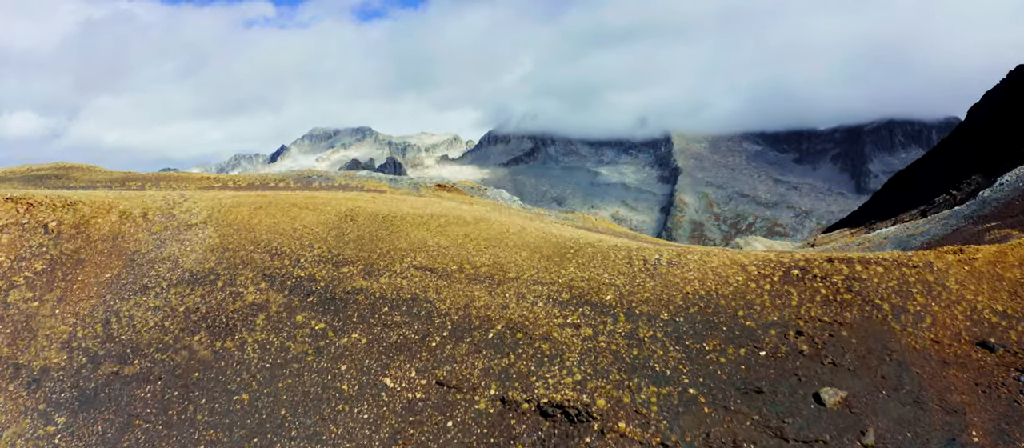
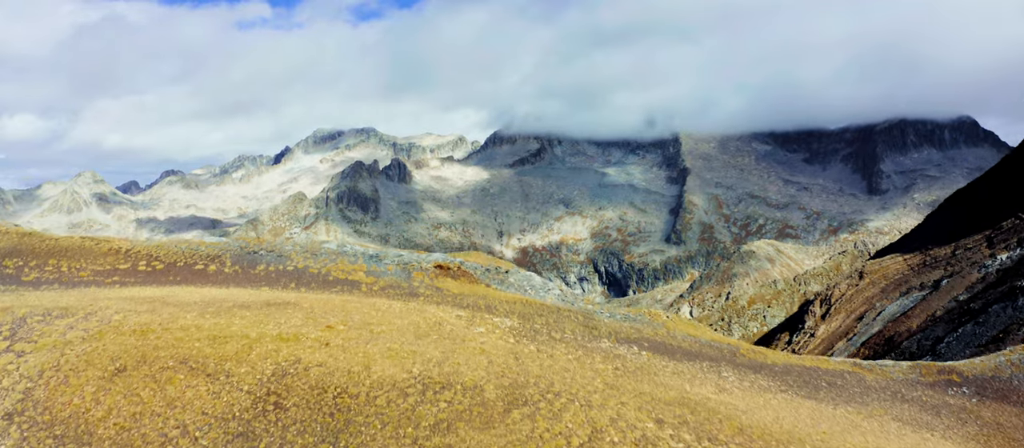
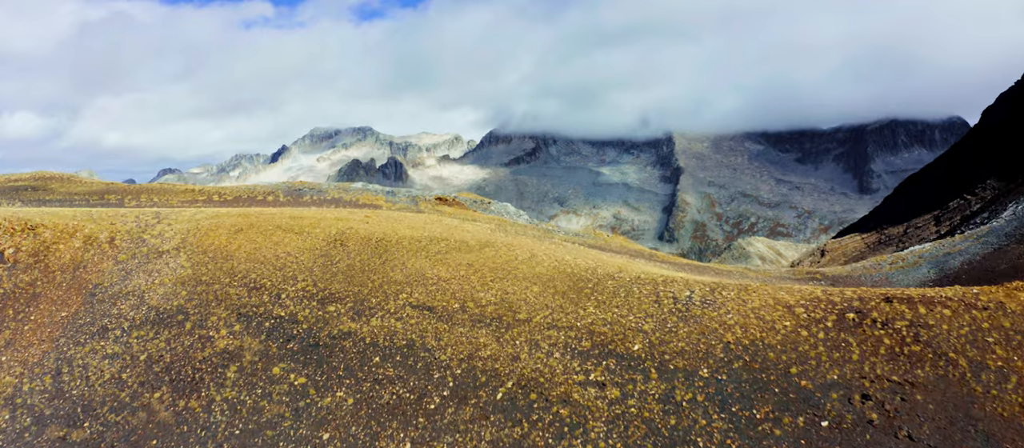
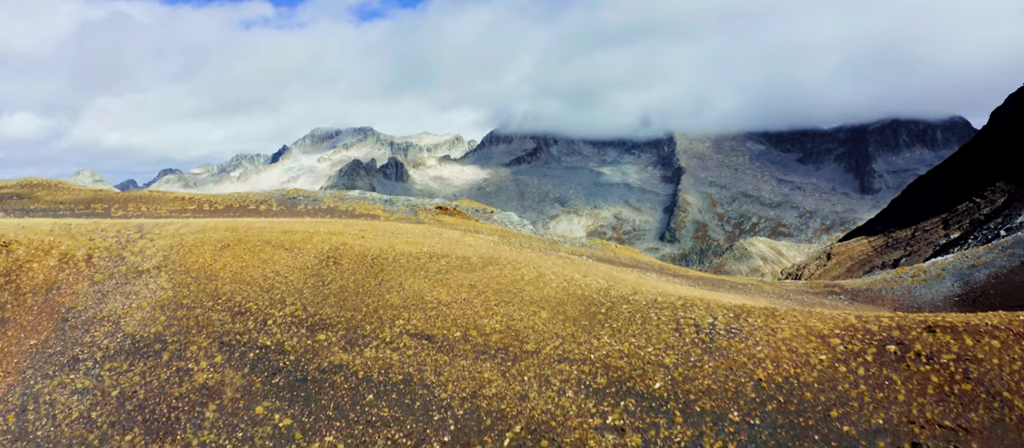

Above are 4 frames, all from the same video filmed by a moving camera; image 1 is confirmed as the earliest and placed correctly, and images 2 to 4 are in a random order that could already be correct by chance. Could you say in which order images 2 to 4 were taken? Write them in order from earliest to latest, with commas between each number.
3, 4, 2
